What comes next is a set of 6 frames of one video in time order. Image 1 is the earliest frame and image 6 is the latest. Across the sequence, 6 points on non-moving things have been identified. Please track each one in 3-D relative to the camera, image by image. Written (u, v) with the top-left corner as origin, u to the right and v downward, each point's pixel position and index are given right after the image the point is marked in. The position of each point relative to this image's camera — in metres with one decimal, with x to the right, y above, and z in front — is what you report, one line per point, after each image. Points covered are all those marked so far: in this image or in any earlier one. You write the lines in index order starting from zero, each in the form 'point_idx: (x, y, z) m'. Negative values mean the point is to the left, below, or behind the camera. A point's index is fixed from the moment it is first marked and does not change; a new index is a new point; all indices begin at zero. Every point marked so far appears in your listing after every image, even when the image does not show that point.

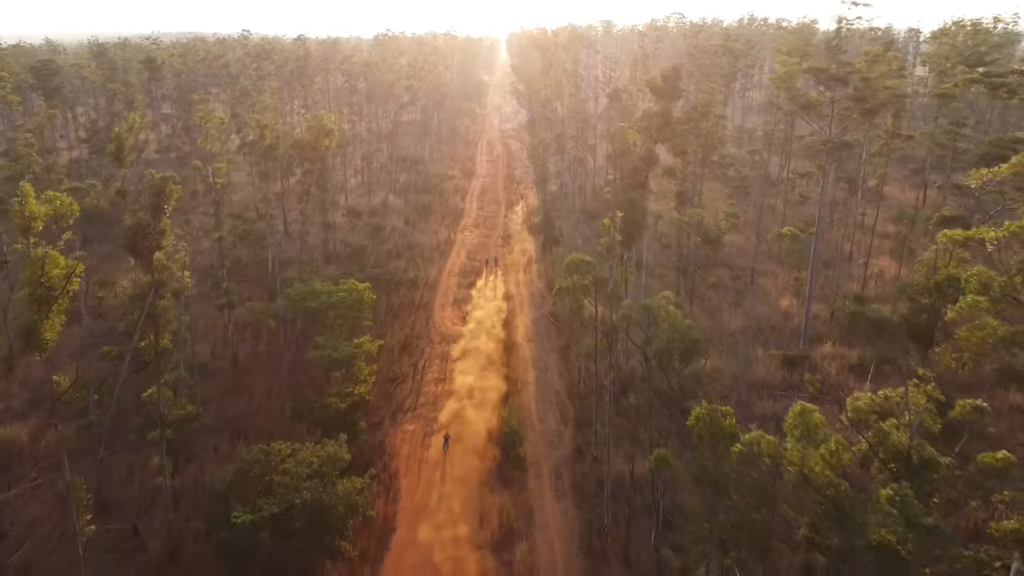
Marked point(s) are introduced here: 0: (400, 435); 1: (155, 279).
0: (-2.5, -3.3, +15.9) m
1: (-5.5, +0.1, +11.0) m
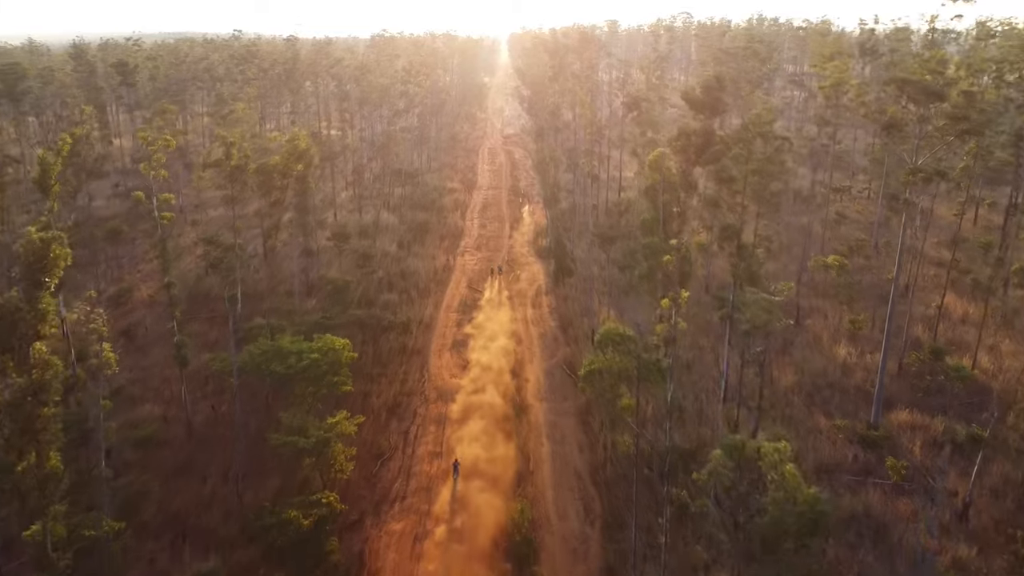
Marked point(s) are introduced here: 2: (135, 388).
0: (-2.3, -4.4, +12.7) m
1: (-5.3, -1.1, +7.8) m
2: (-9.3, -2.4, +17.6) m
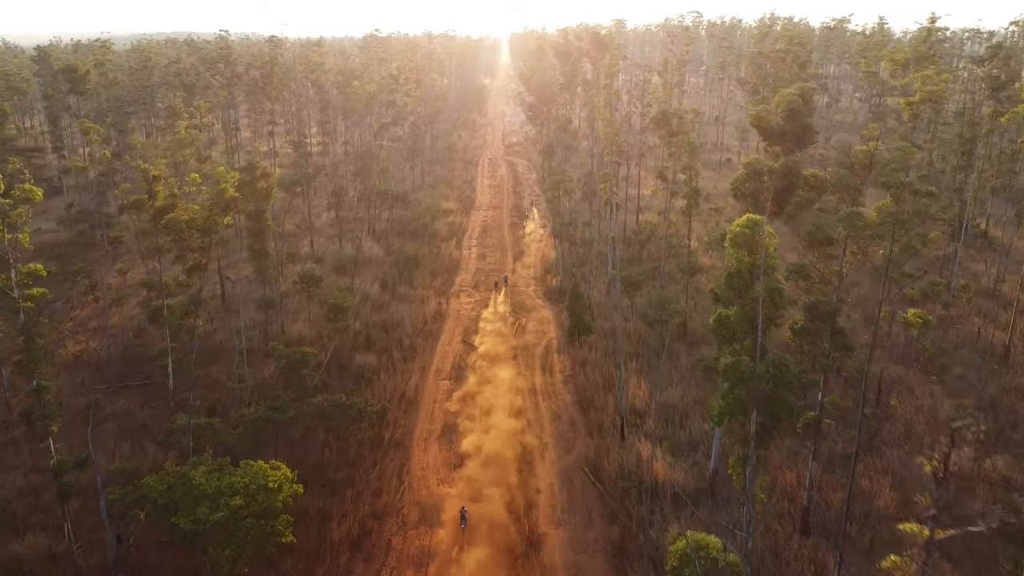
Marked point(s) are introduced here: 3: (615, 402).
0: (-2.1, -6.0, +8.4) m
1: (-5.2, -2.7, +3.6) m
2: (-9.2, -4.0, +13.3) m
3: (+2.3, -2.6, +16.2) m
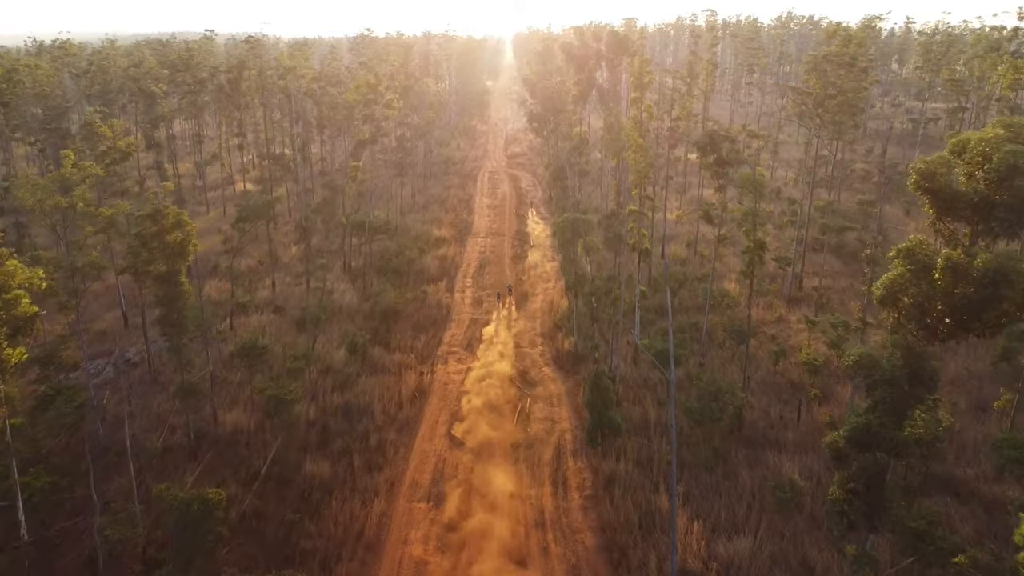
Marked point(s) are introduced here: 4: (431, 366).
0: (-2.2, -7.7, +3.6) m
1: (-5.3, -4.3, -1.2) m
2: (-9.2, -5.7, +8.6) m
3: (+2.3, -4.3, +11.3) m
4: (-2.1, -2.0, +18.7) m
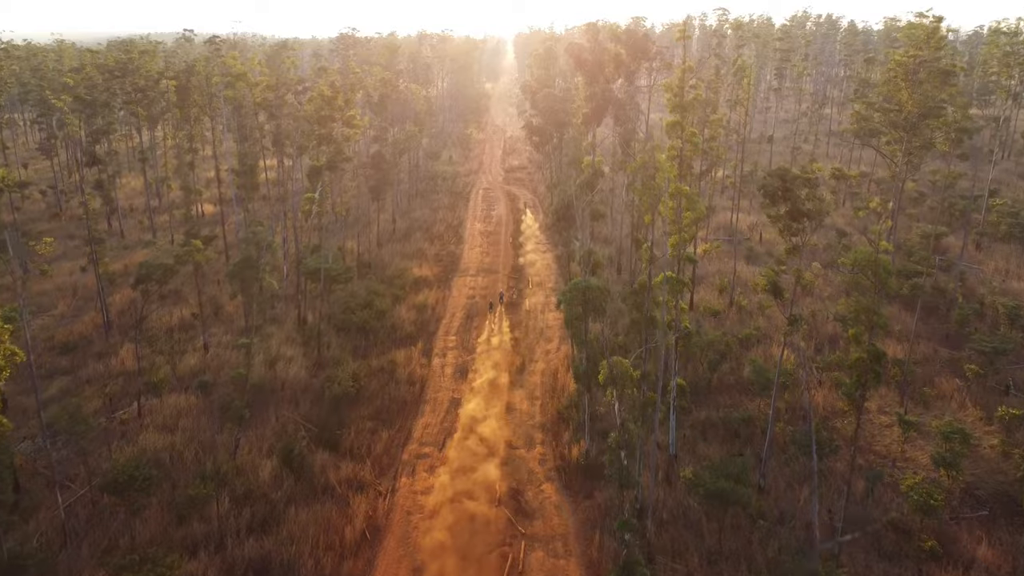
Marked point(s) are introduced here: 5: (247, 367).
0: (-2.4, -9.4, -1.2) m
1: (-5.5, -6.0, -6.1) m
2: (-9.4, -7.4, +3.8) m
3: (+2.1, -5.9, +6.5) m
4: (-2.3, -3.7, +13.9) m
5: (-6.5, -1.9, +17.6) m
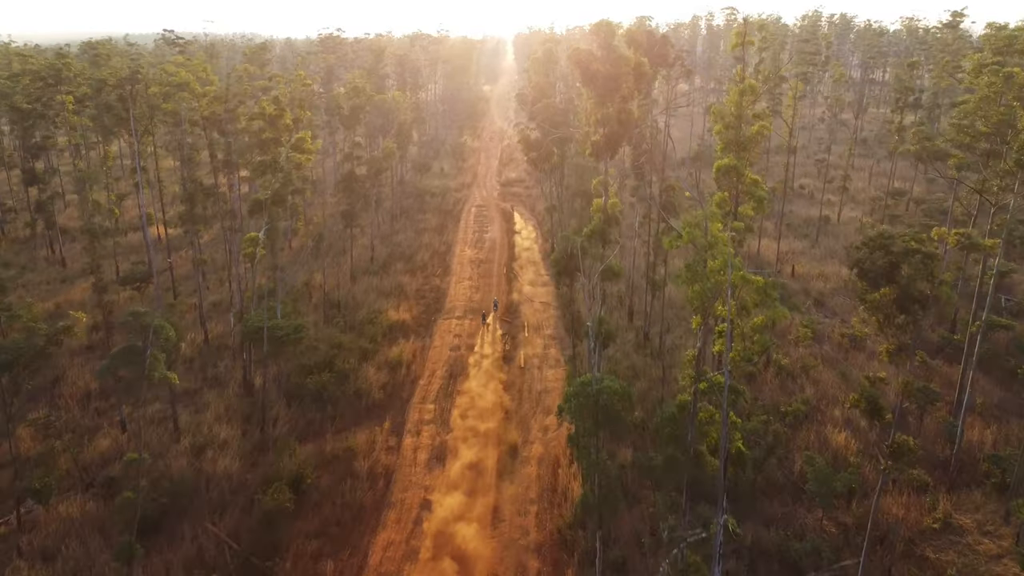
0: (-2.7, -10.7, -4.8) m
1: (-5.8, -7.3, -9.7) m
2: (-9.7, -8.7, +0.1) m
3: (+1.9, -7.3, +2.8) m
4: (-2.6, -5.1, +10.2) m
5: (-6.8, -3.3, +14.0) m
